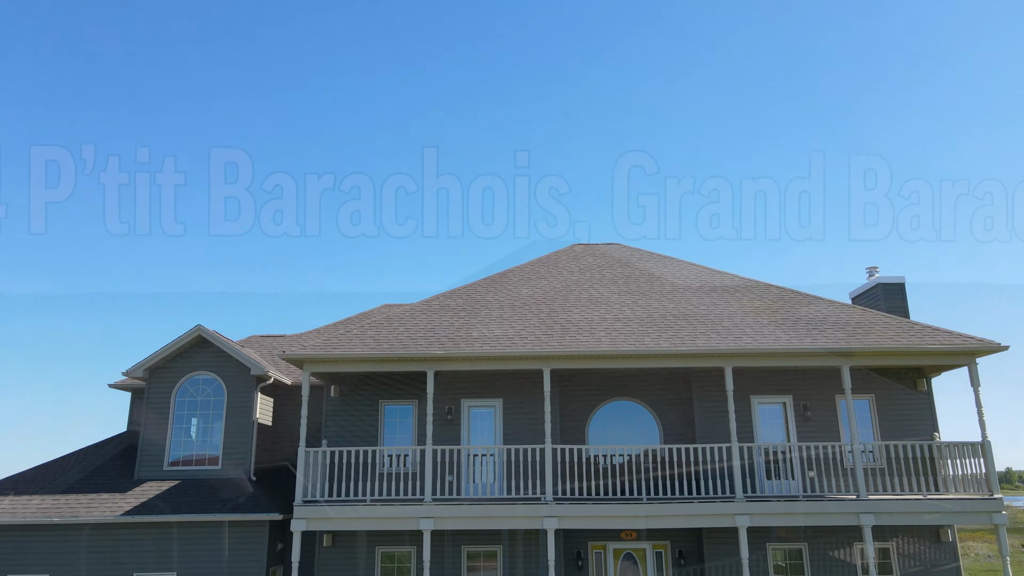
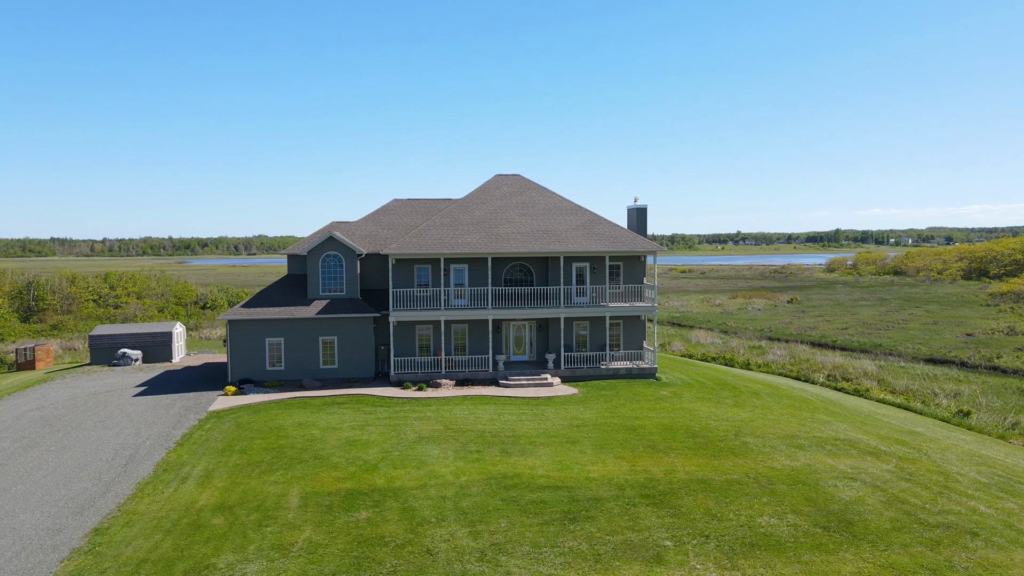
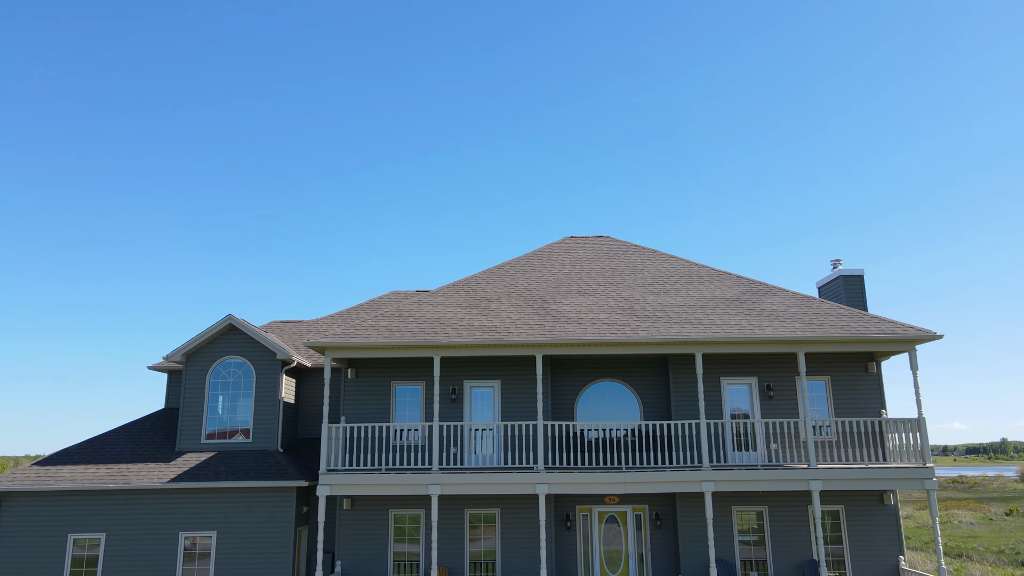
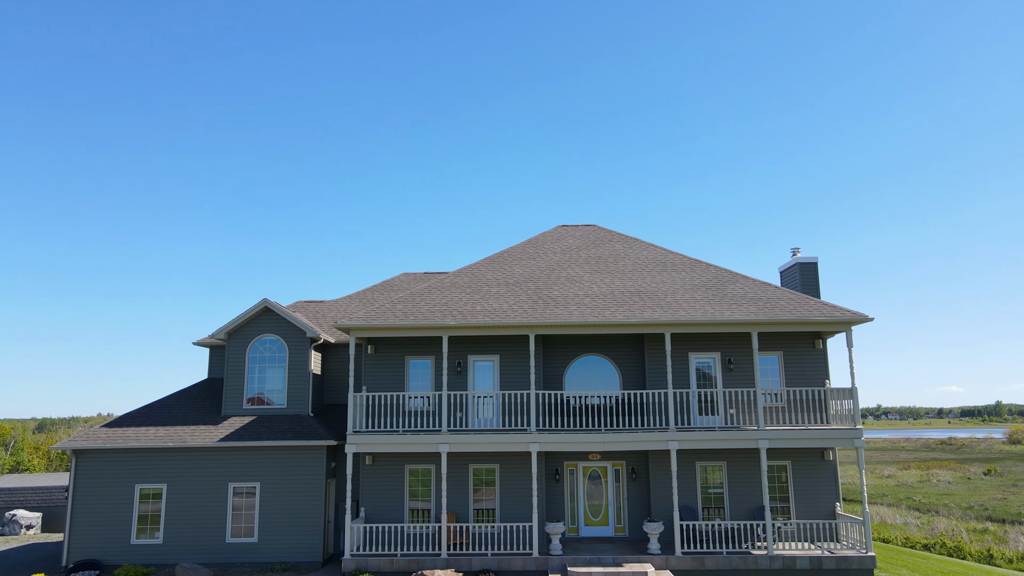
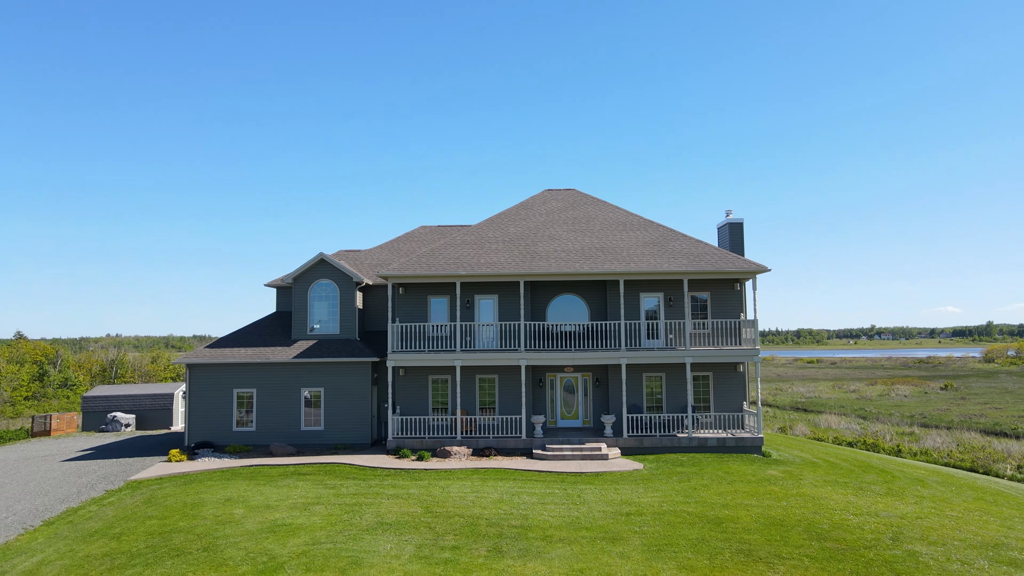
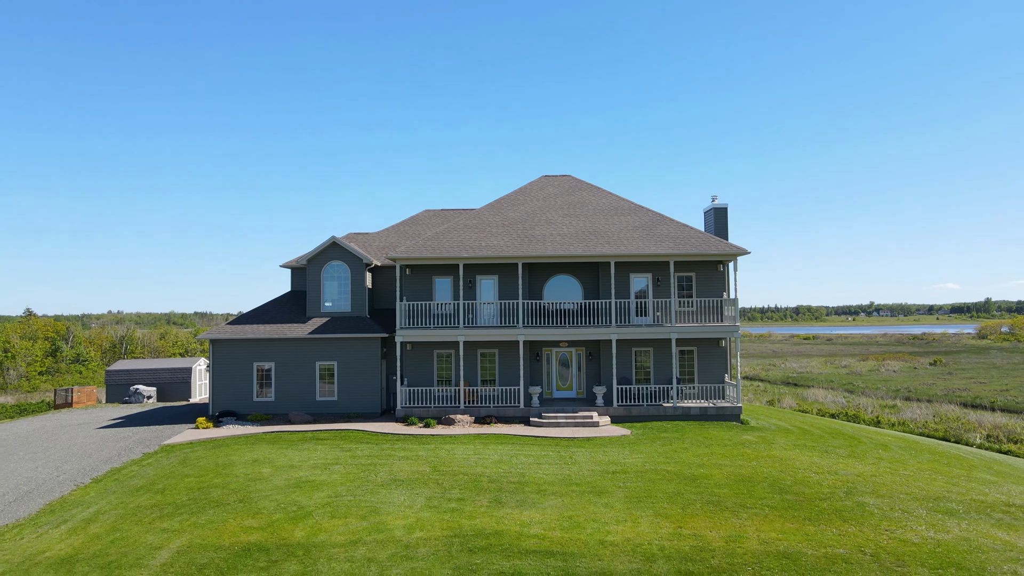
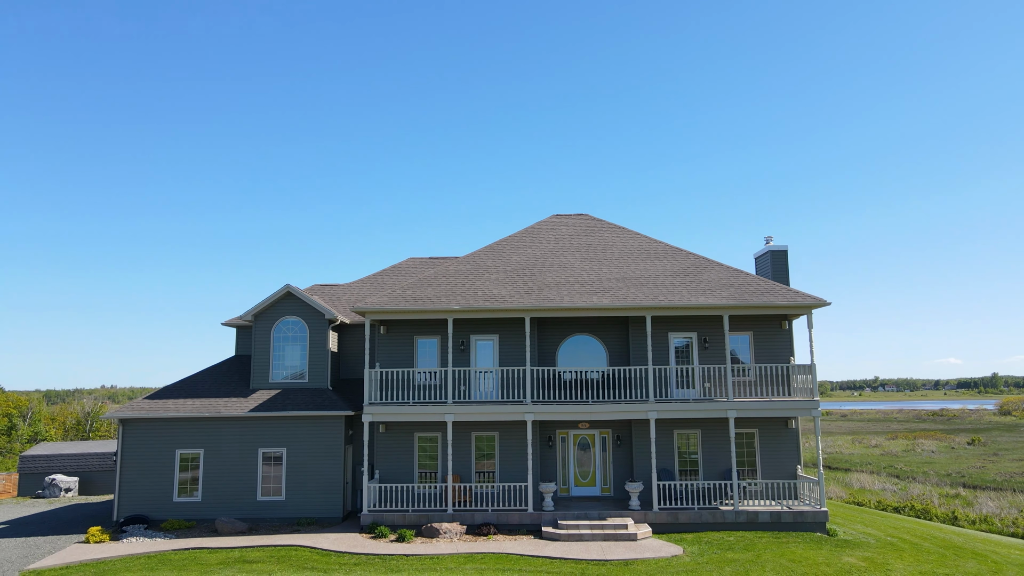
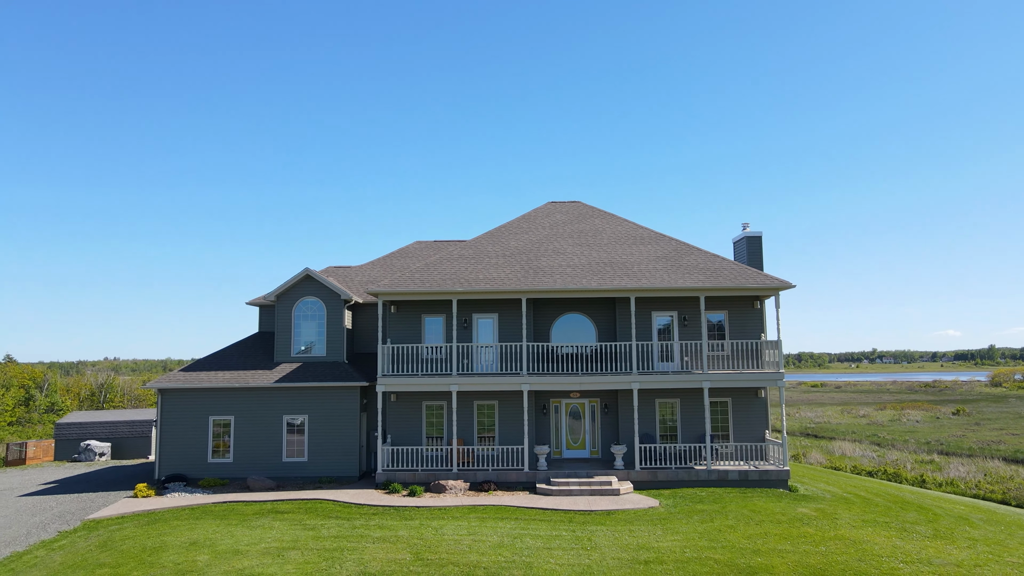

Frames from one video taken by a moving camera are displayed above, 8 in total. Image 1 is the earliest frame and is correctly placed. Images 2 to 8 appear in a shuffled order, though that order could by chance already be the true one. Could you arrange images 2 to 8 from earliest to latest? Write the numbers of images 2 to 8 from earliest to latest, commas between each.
3, 4, 7, 8, 5, 6, 2
